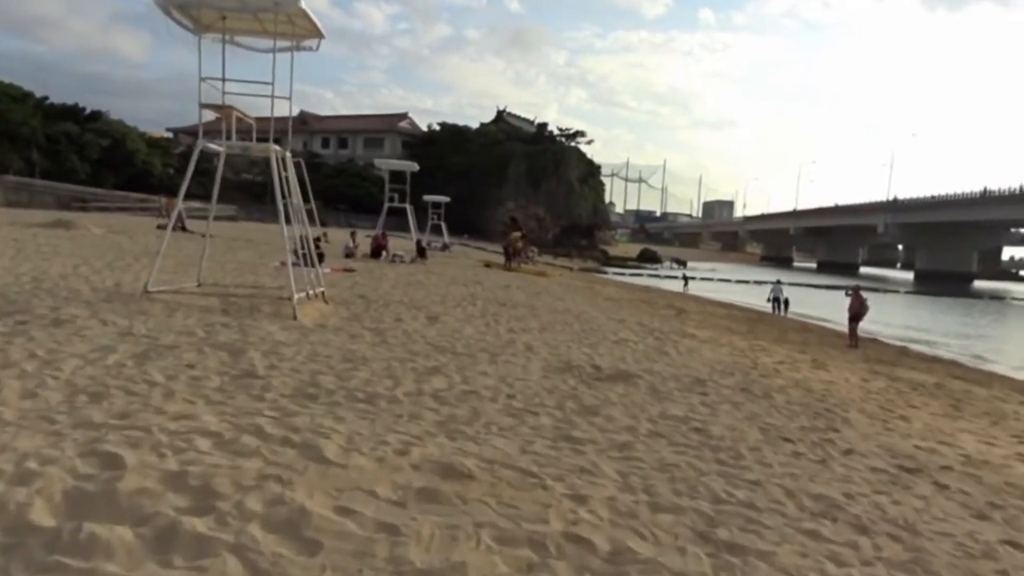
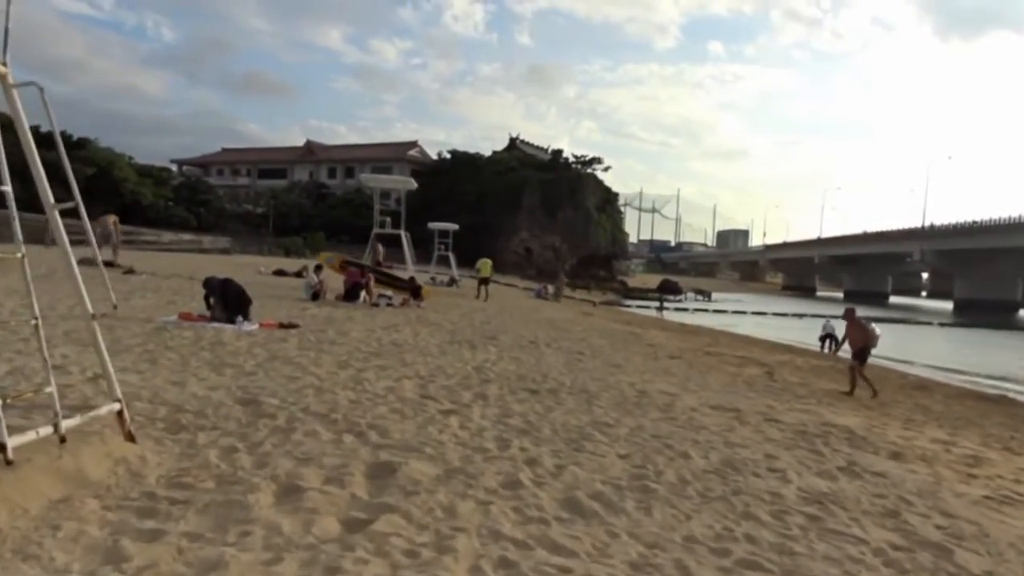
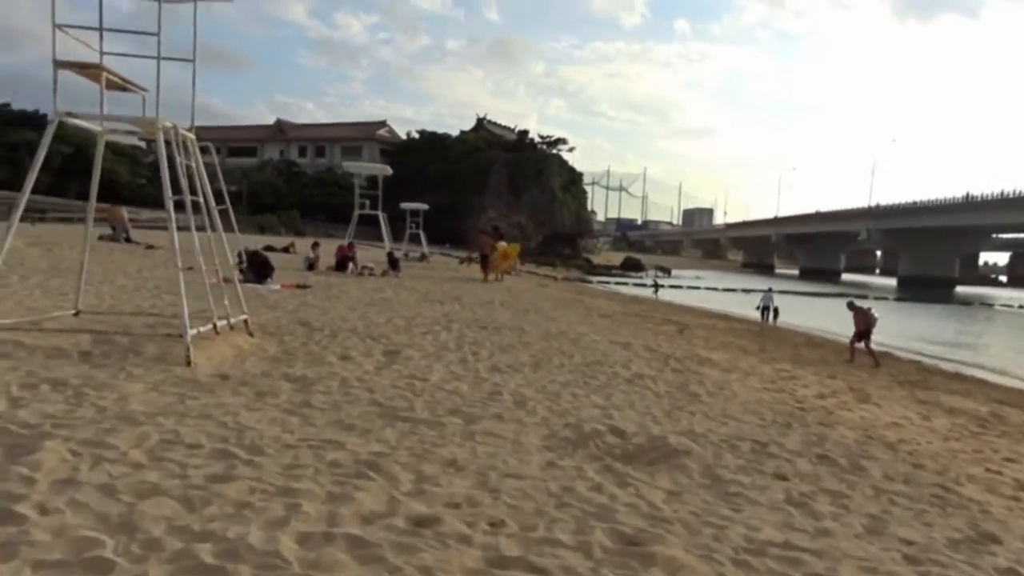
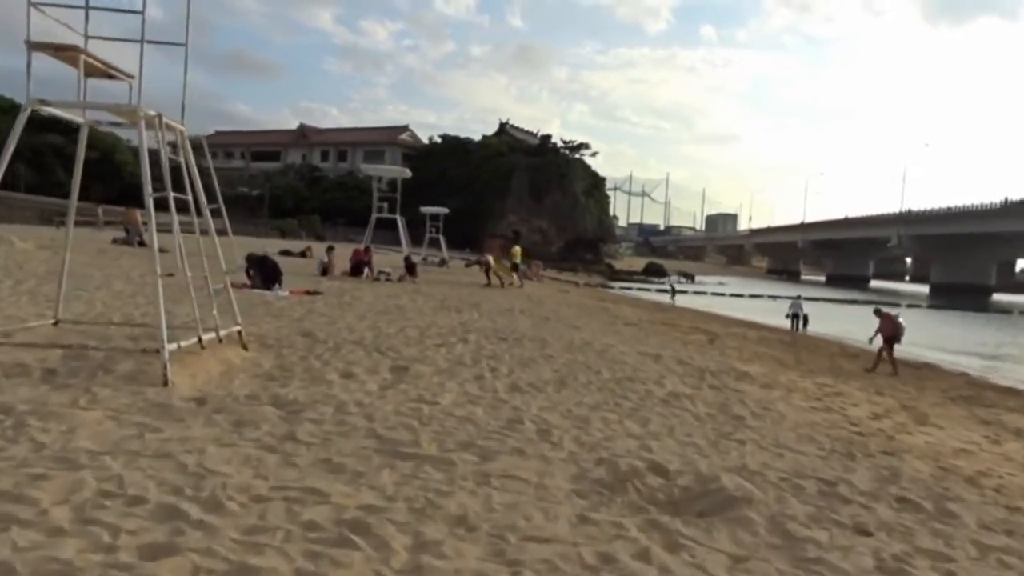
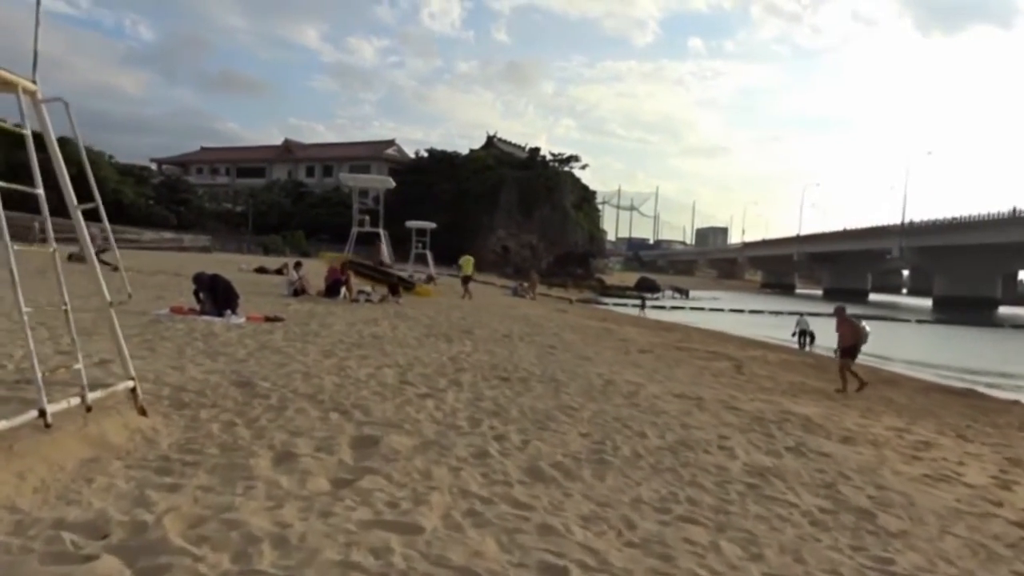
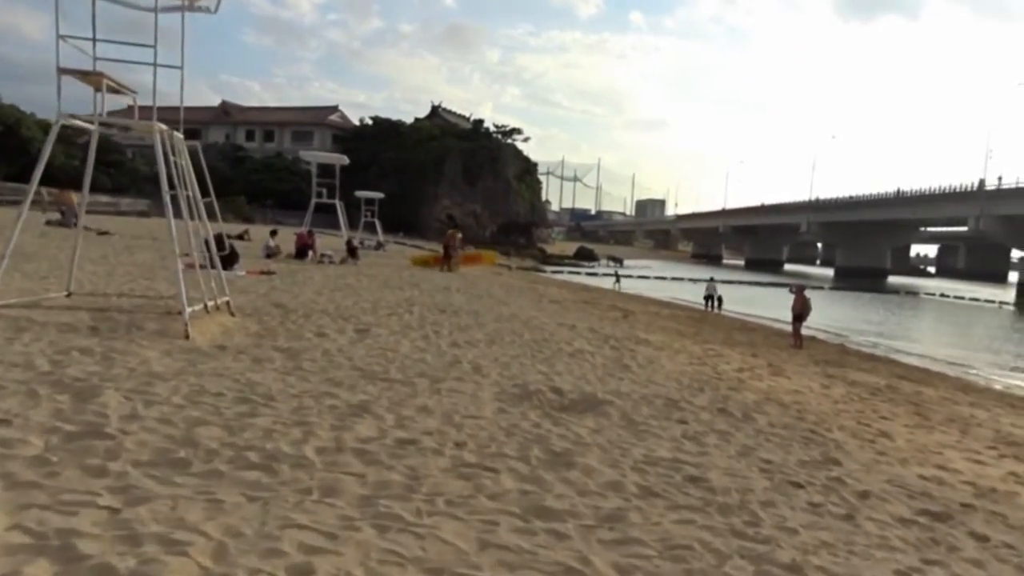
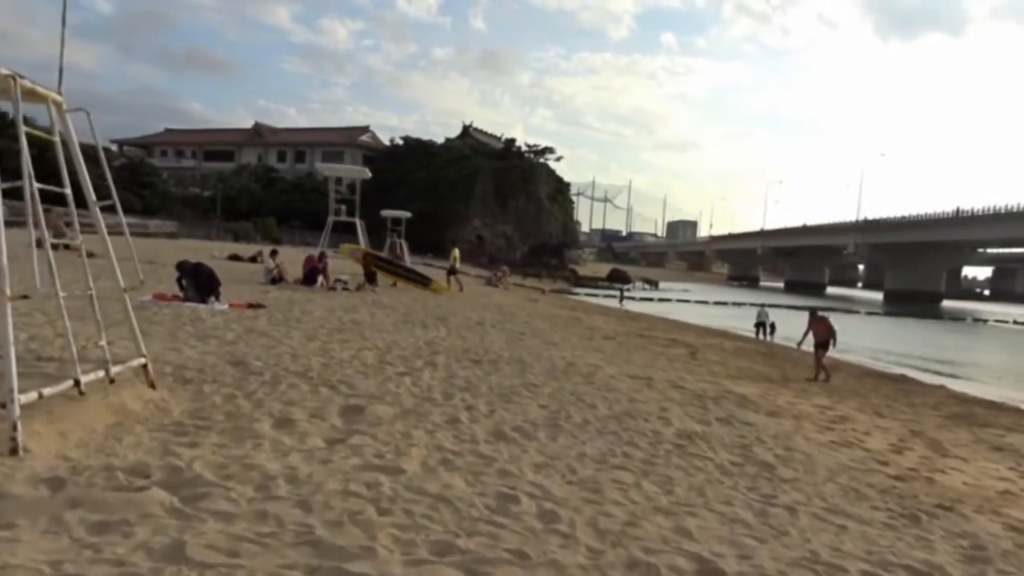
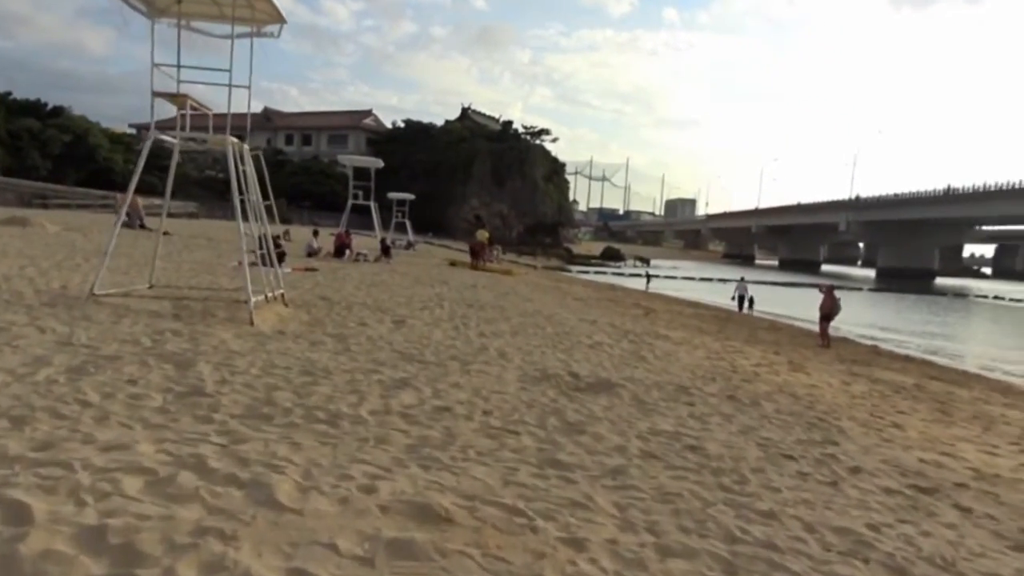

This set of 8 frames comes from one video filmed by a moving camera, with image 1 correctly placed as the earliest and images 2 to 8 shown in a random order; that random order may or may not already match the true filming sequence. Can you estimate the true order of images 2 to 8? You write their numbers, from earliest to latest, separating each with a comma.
8, 6, 3, 4, 7, 5, 2
